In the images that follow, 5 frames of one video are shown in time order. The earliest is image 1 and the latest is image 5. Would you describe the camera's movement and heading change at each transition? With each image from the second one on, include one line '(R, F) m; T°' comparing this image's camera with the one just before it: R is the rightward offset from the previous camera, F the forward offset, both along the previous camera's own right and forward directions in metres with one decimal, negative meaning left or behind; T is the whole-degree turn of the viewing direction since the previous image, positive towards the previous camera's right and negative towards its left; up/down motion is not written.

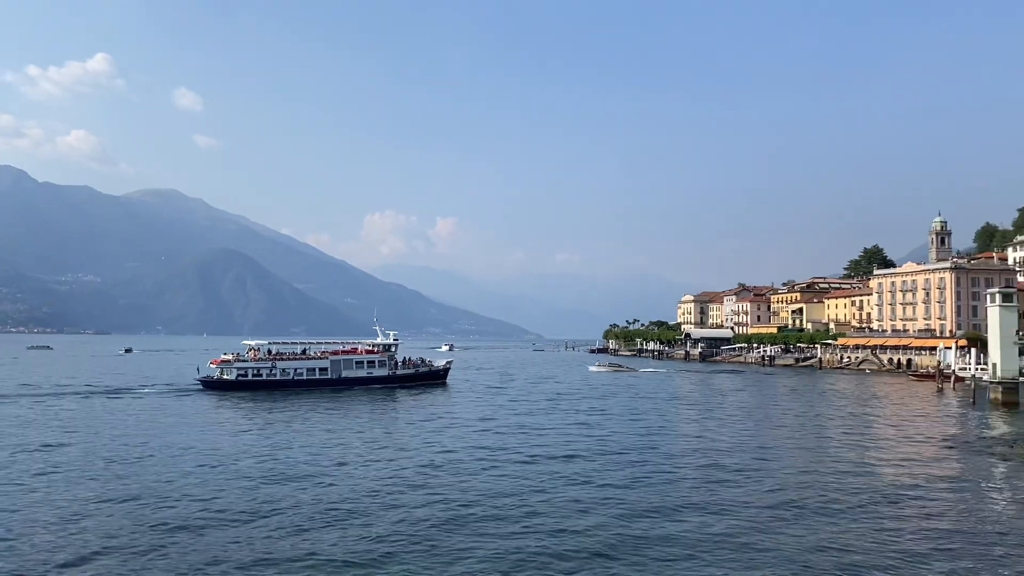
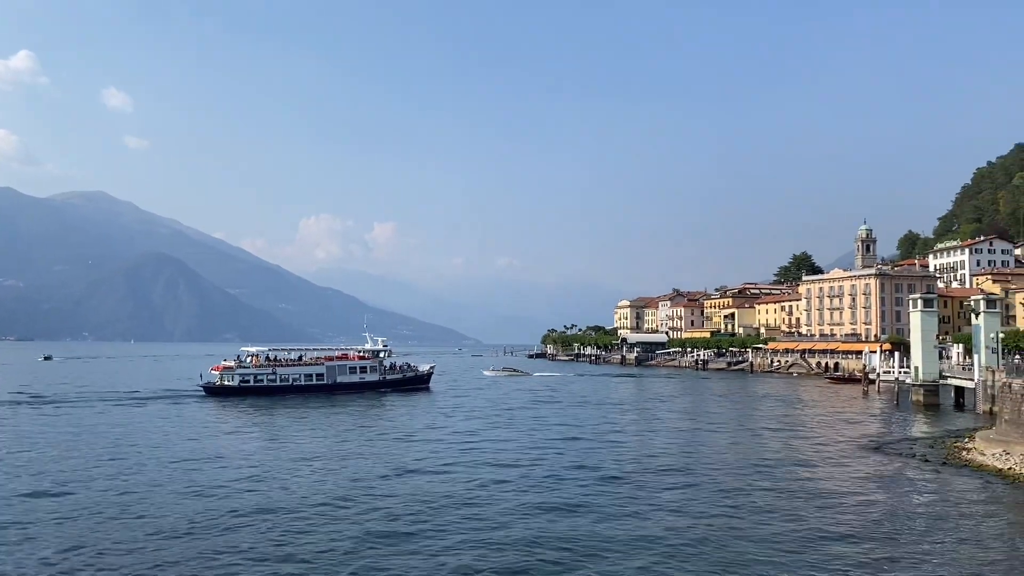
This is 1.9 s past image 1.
(-1.6, -2.2) m; +4°
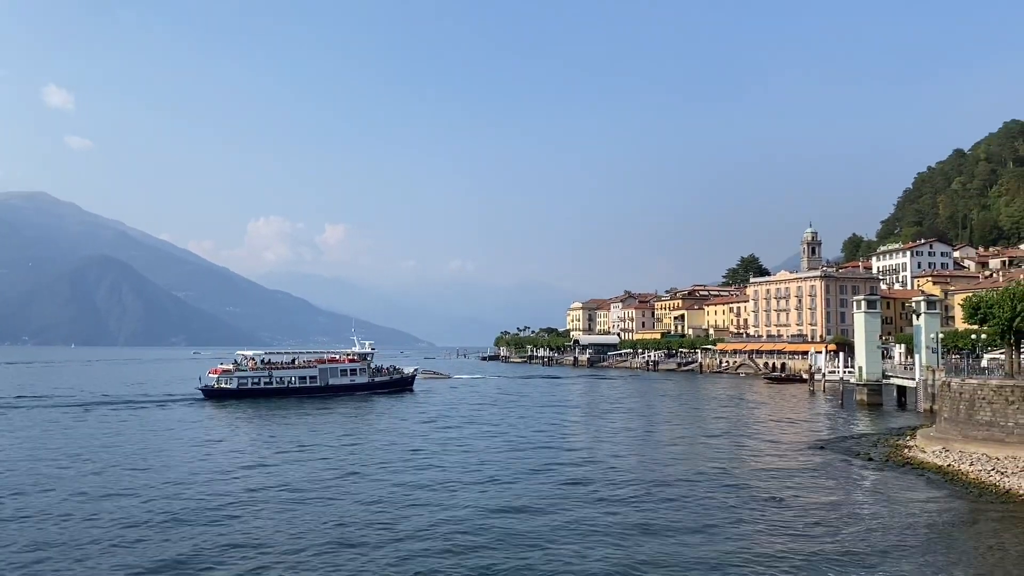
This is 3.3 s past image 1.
(0.0, +0.6) m; +3°
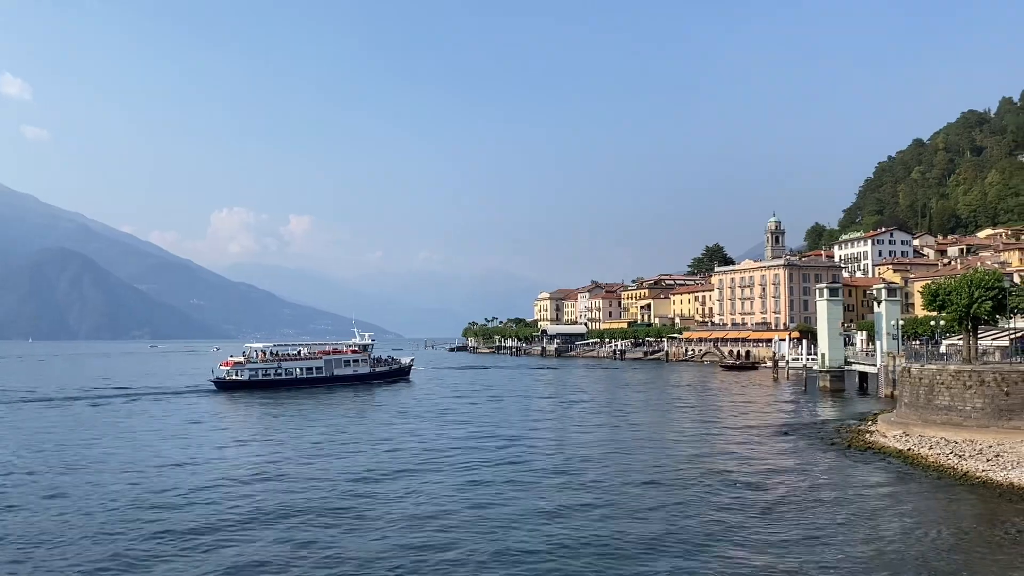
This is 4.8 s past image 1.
(0.0, +0.3) m; +2°
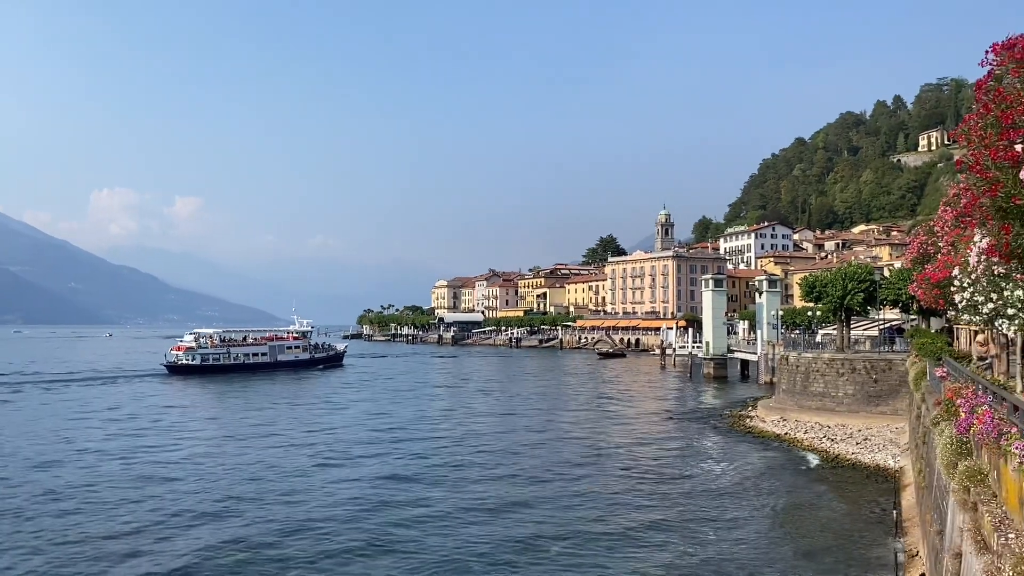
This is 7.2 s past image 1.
(+0.1, +1.2) m; +7°
